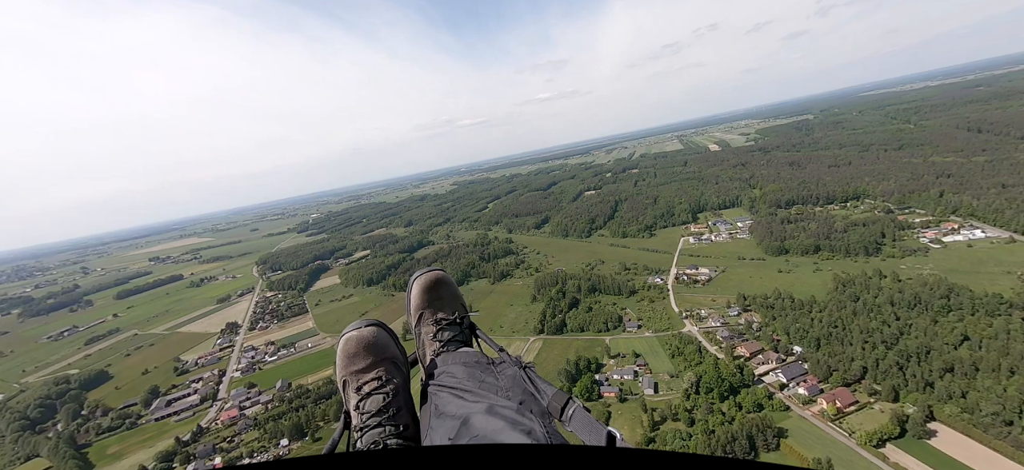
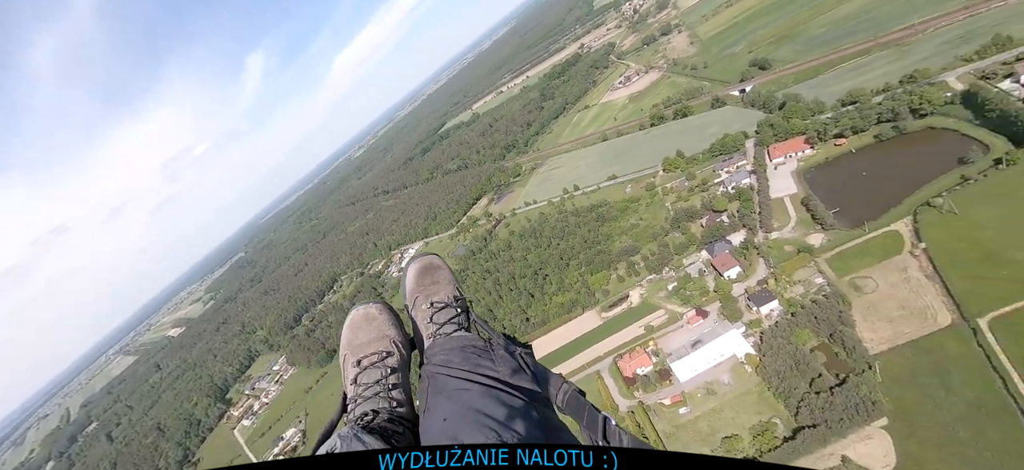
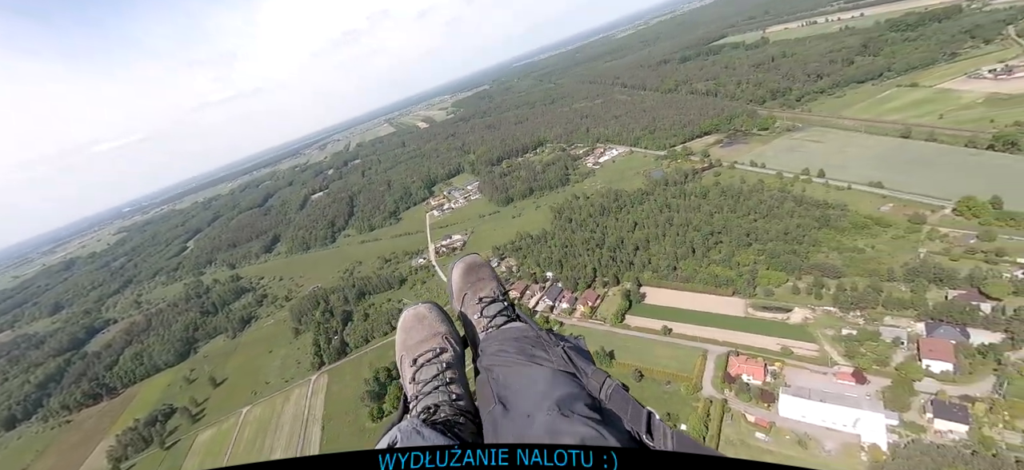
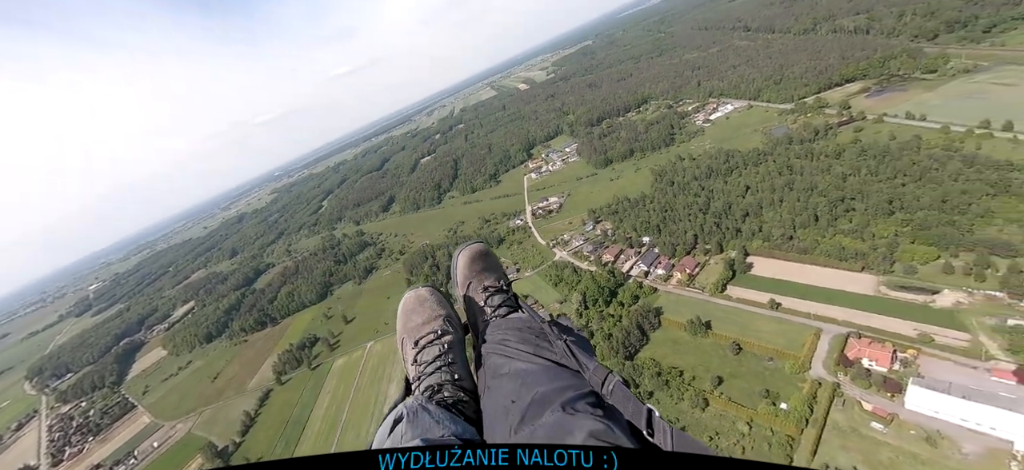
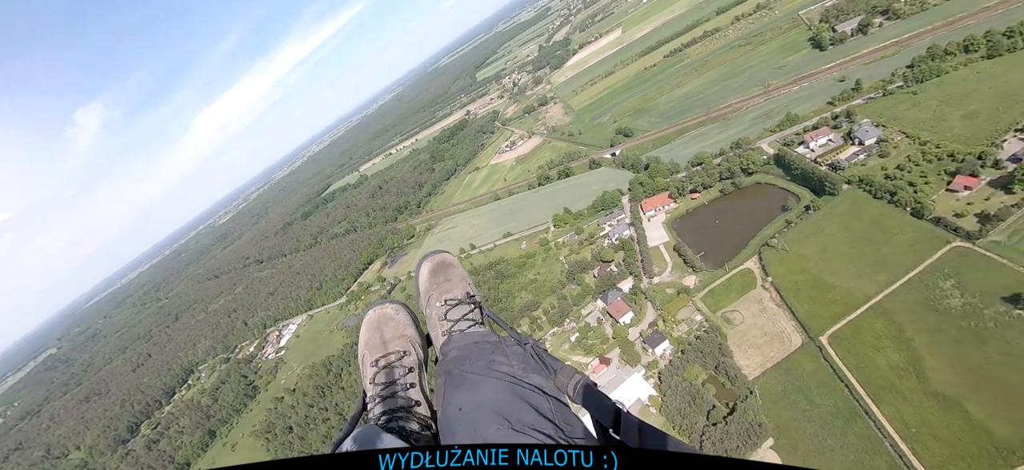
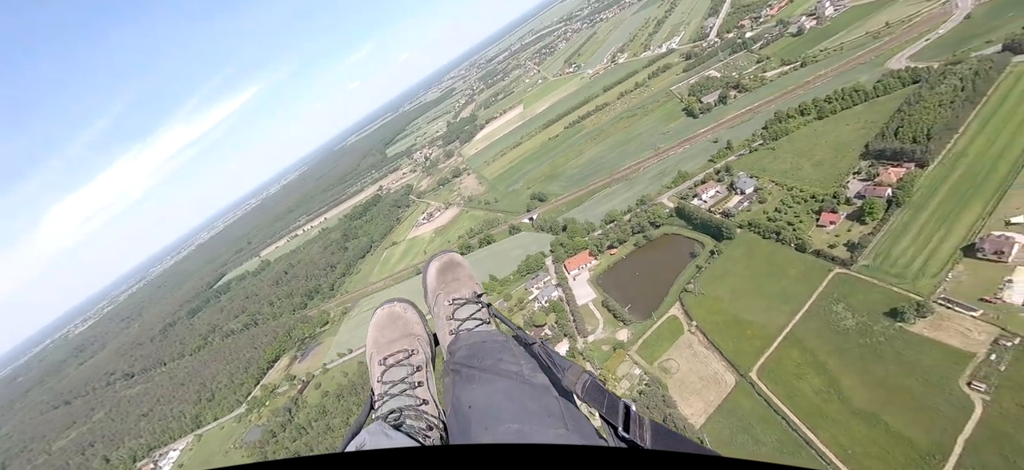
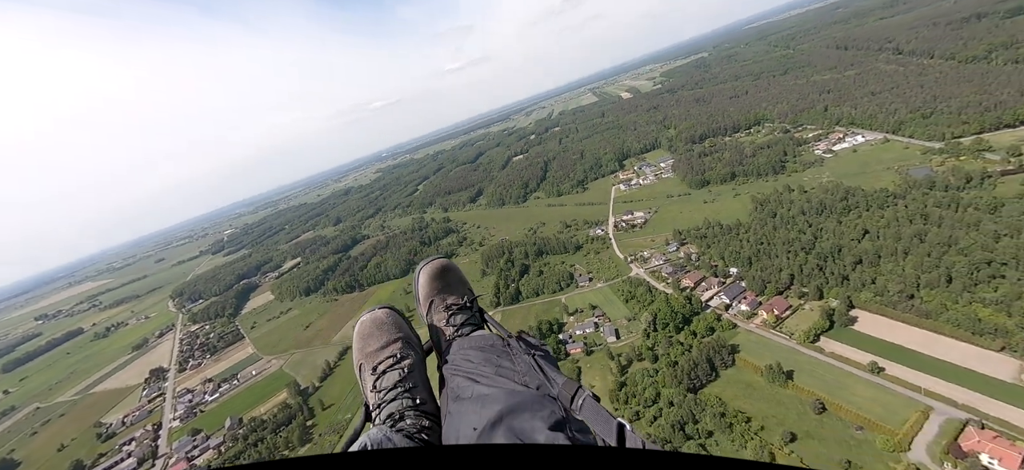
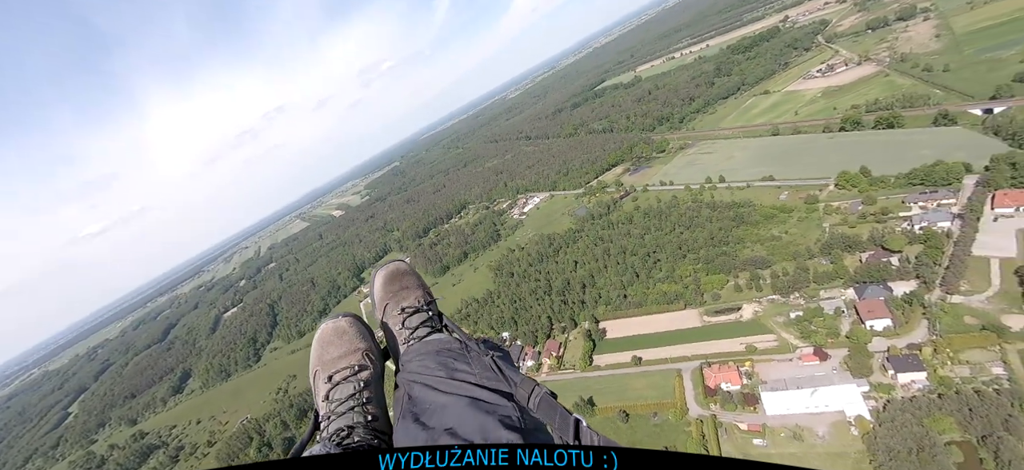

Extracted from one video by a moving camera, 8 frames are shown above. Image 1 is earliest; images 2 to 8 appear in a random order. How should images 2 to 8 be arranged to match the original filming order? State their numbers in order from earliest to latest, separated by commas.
7, 4, 3, 8, 2, 5, 6
